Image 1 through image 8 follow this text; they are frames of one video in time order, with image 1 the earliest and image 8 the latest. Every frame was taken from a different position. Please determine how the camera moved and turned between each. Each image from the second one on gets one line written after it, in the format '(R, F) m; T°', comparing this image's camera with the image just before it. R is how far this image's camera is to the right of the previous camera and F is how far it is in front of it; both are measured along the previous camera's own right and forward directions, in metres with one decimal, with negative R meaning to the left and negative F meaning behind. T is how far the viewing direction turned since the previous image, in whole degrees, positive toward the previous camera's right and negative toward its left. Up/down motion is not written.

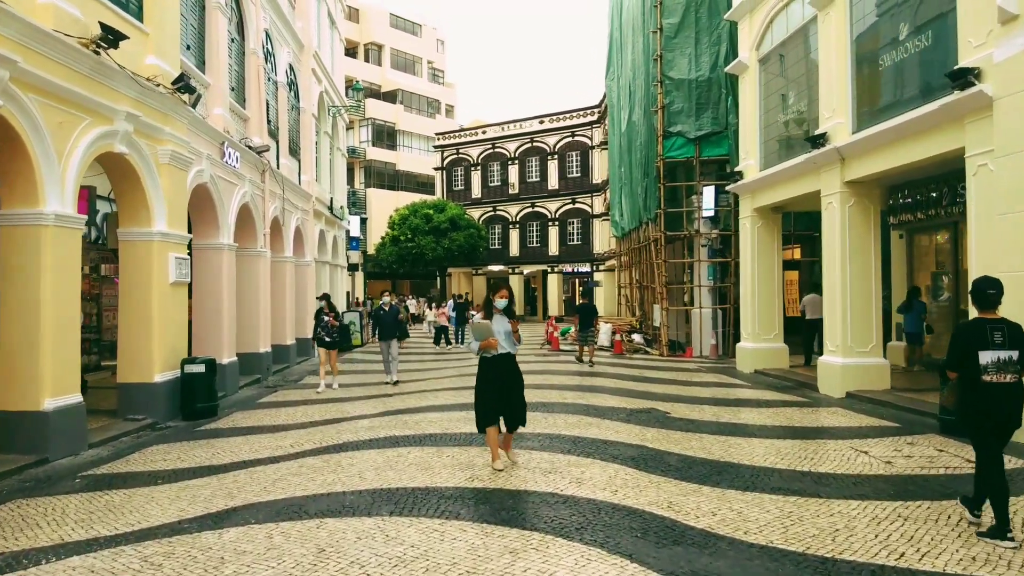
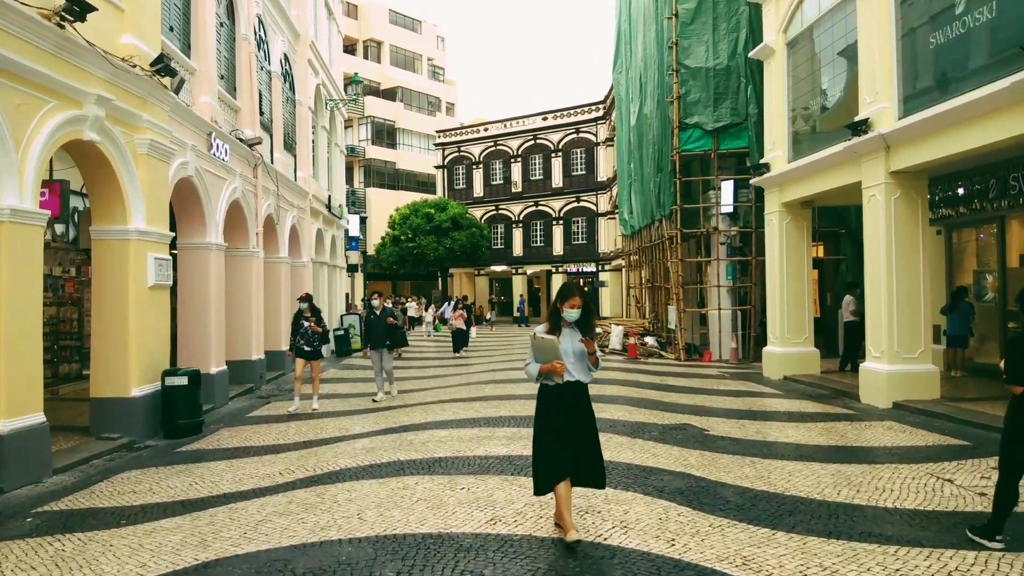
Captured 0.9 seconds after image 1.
(-0.2, +1.1) m; 0°
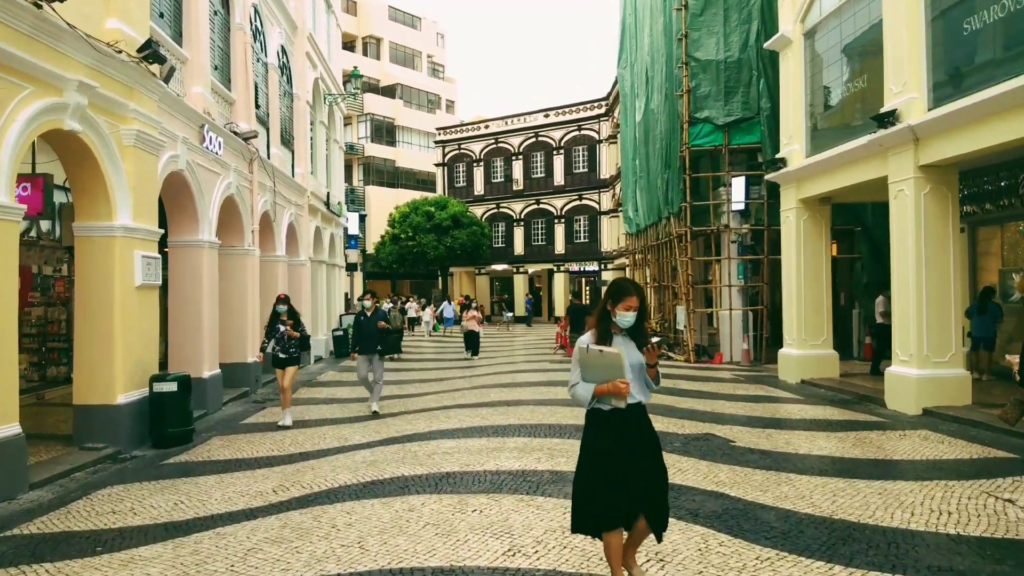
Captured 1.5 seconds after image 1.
(-0.1, +0.6) m; 0°
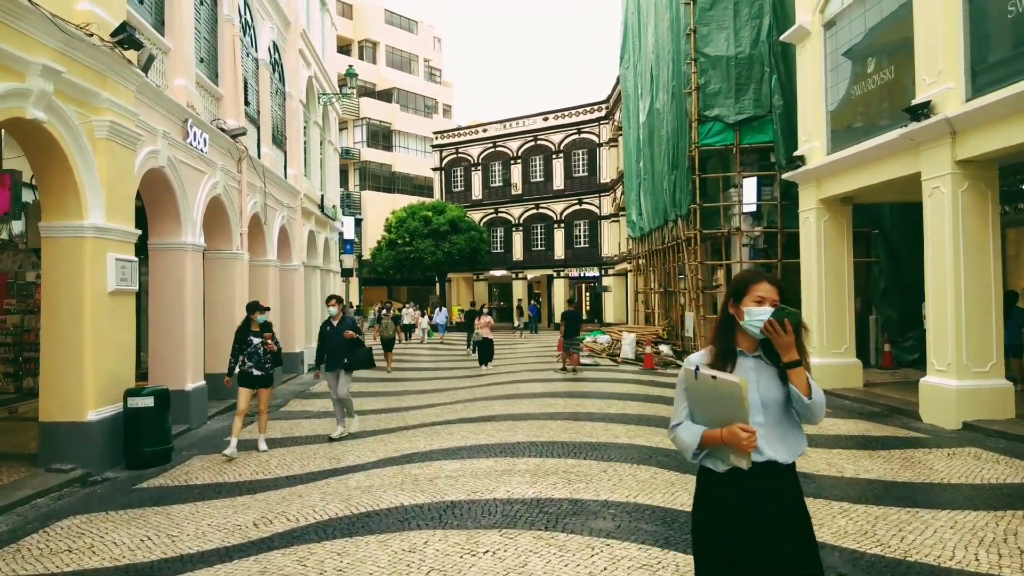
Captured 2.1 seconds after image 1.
(-0.1, +0.8) m; 0°
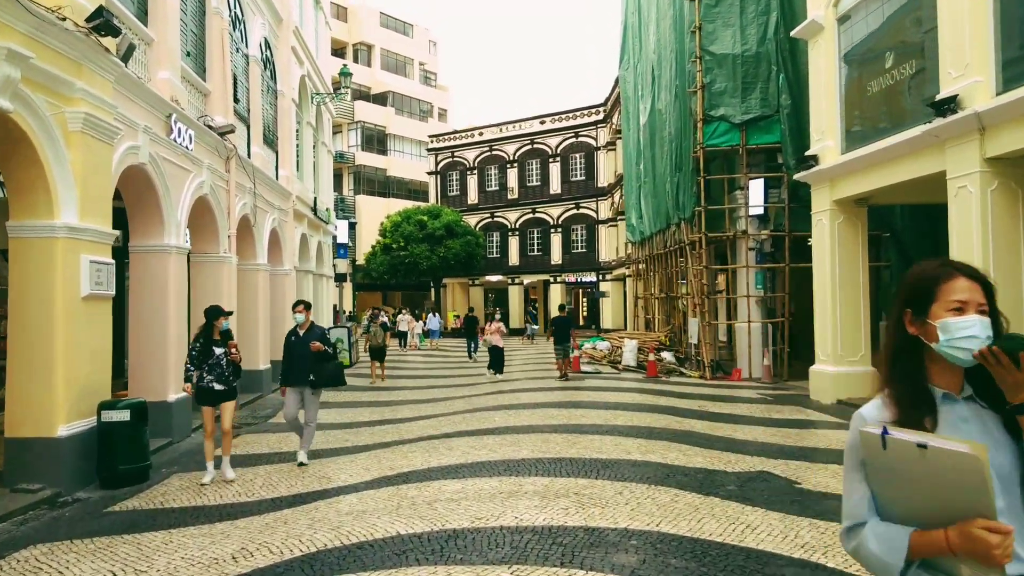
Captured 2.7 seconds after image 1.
(-0.1, +0.6) m; 0°
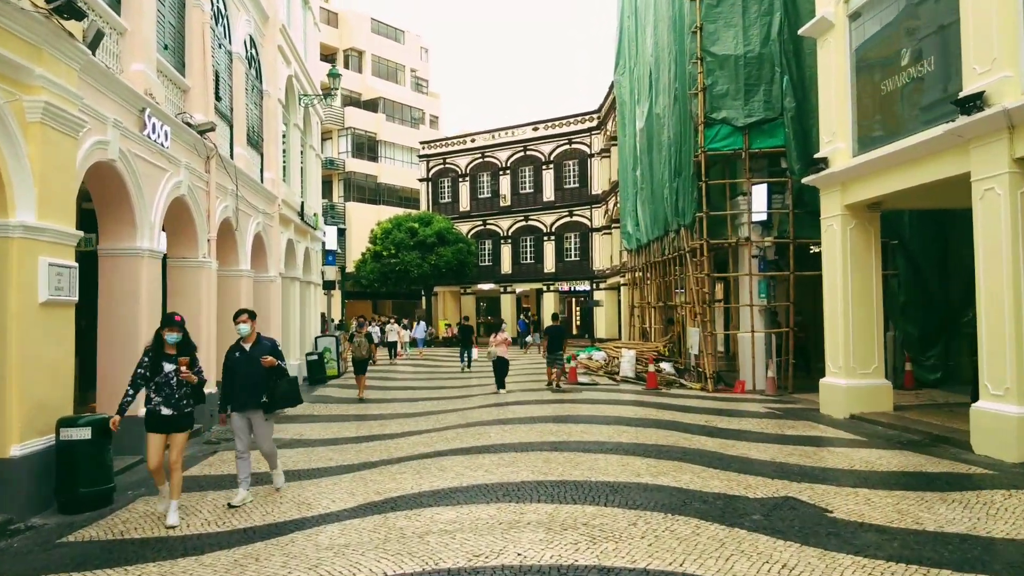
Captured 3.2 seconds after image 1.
(-0.1, +0.7) m; +1°
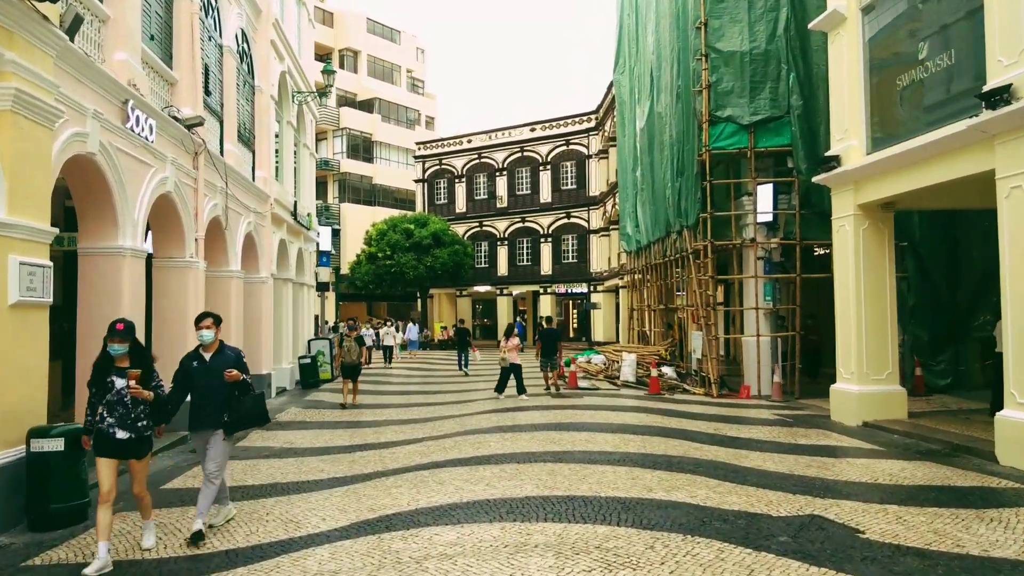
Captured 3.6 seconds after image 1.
(-0.1, +0.5) m; 0°
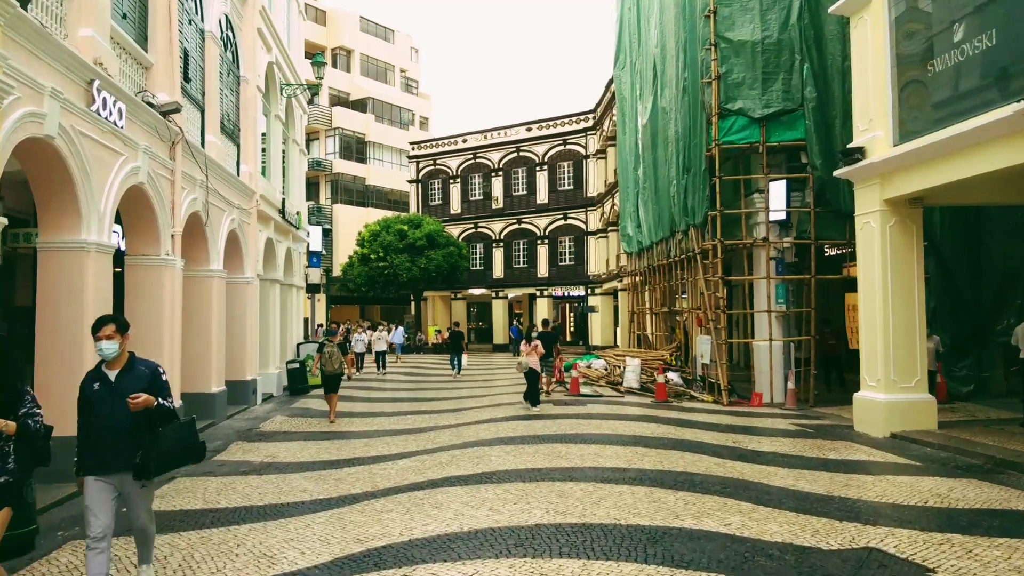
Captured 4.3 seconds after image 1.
(-0.1, +0.8) m; 0°
